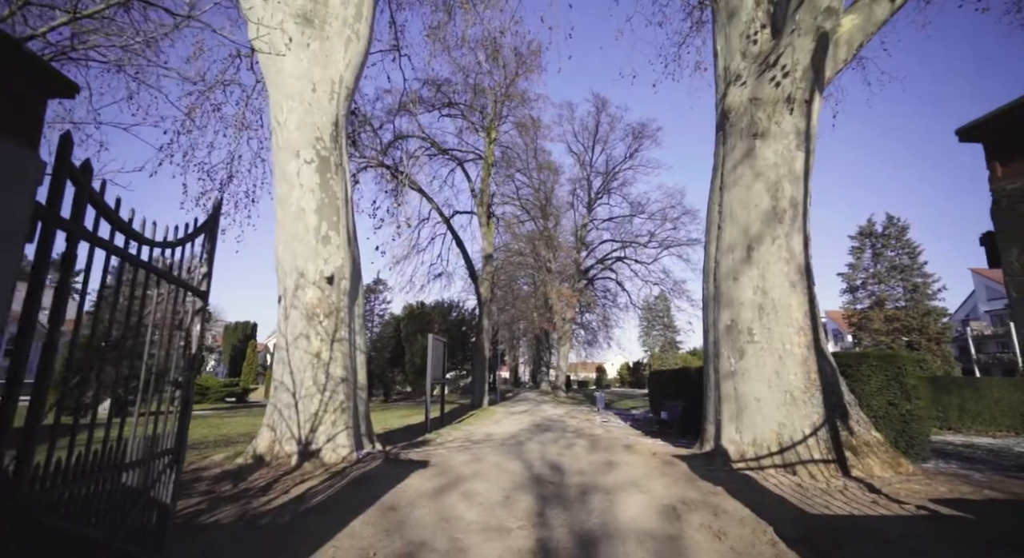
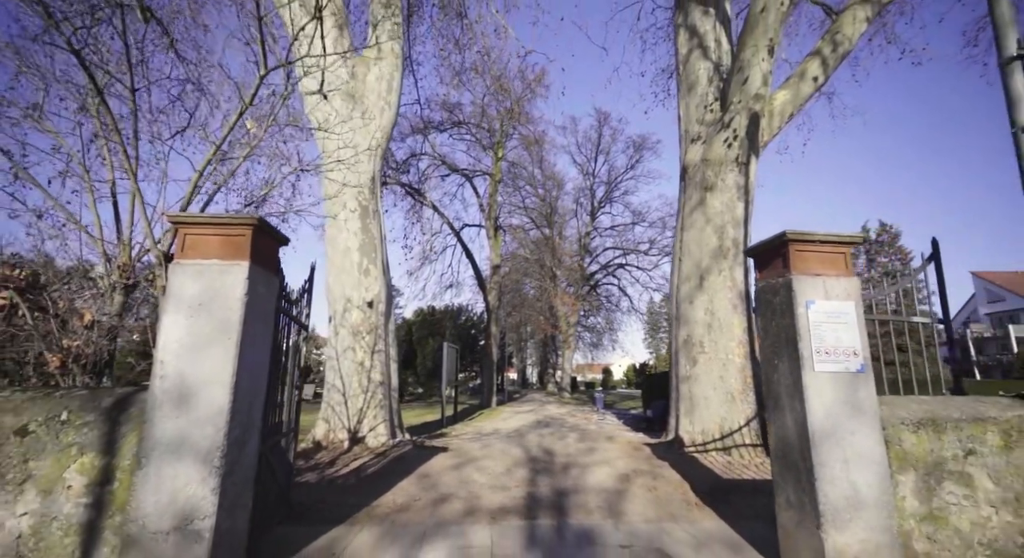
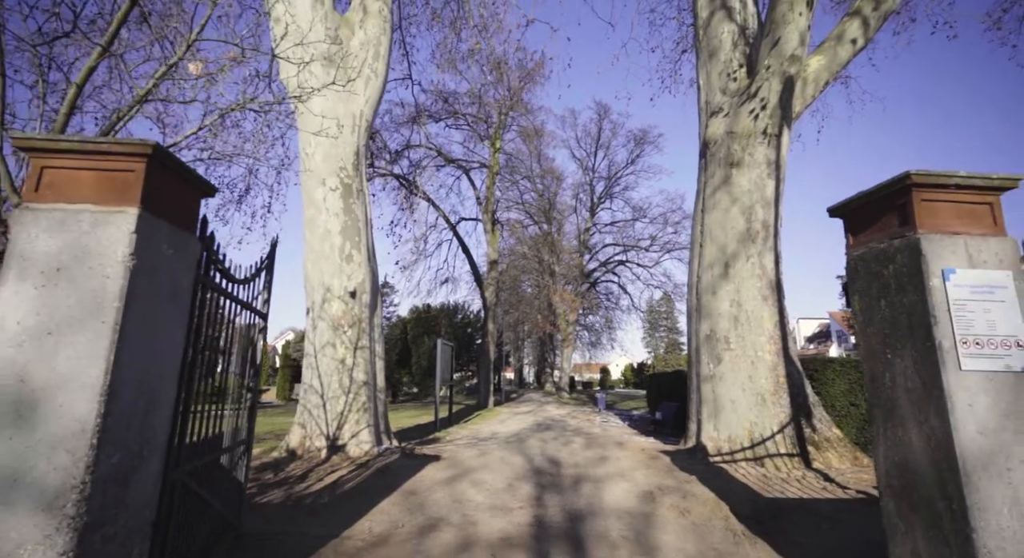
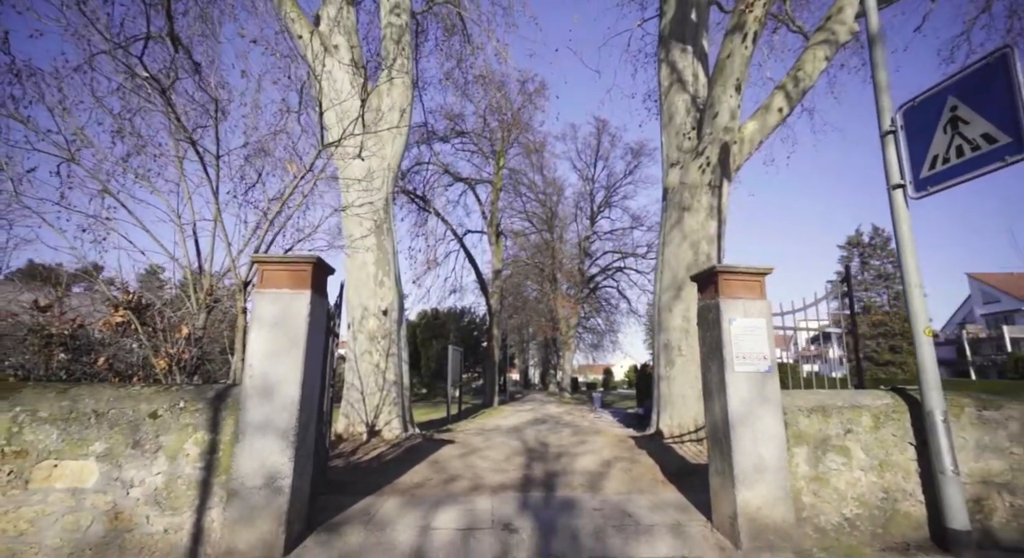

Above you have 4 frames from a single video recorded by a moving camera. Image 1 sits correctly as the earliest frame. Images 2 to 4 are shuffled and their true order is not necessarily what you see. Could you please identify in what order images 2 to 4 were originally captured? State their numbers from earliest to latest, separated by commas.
3, 2, 4
